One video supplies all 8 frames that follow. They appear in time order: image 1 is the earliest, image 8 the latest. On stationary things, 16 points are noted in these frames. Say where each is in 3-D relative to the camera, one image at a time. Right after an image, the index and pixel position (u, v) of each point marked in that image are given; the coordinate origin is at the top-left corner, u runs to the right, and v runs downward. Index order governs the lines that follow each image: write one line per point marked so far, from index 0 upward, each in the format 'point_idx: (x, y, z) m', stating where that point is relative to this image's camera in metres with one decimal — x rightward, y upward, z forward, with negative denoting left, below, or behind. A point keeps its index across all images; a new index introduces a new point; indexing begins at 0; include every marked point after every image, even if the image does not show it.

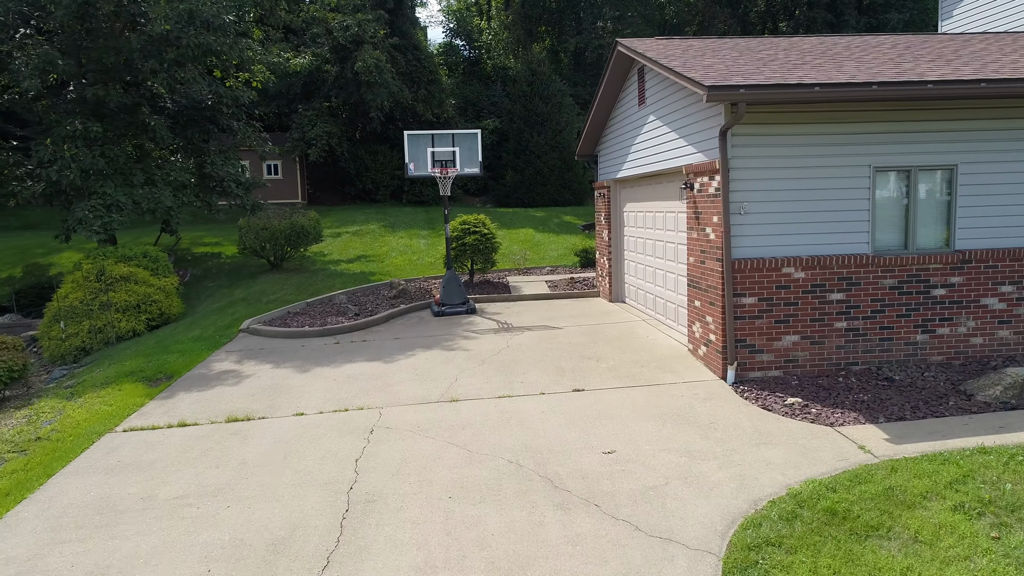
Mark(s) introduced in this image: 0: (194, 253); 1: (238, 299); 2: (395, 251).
0: (-7.3, +0.8, +16.6) m
1: (-4.6, -0.2, +12.2) m
2: (-2.7, +0.9, +16.6) m
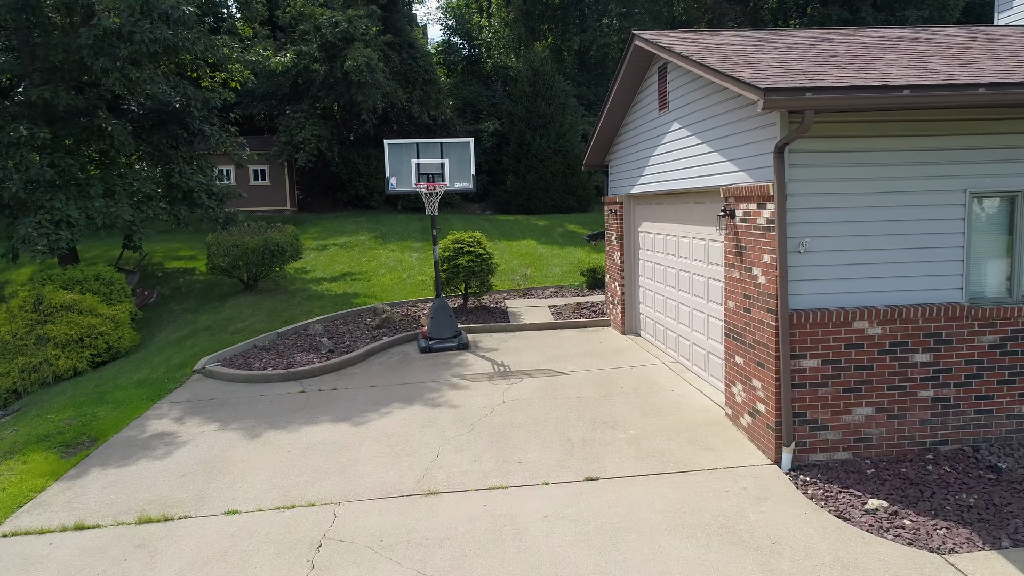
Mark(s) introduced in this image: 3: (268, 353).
0: (-7.3, +0.4, +15.2) m
1: (-4.6, -0.6, +10.8) m
2: (-2.7, +0.5, +15.2) m
3: (-3.1, -0.8, +9.3) m
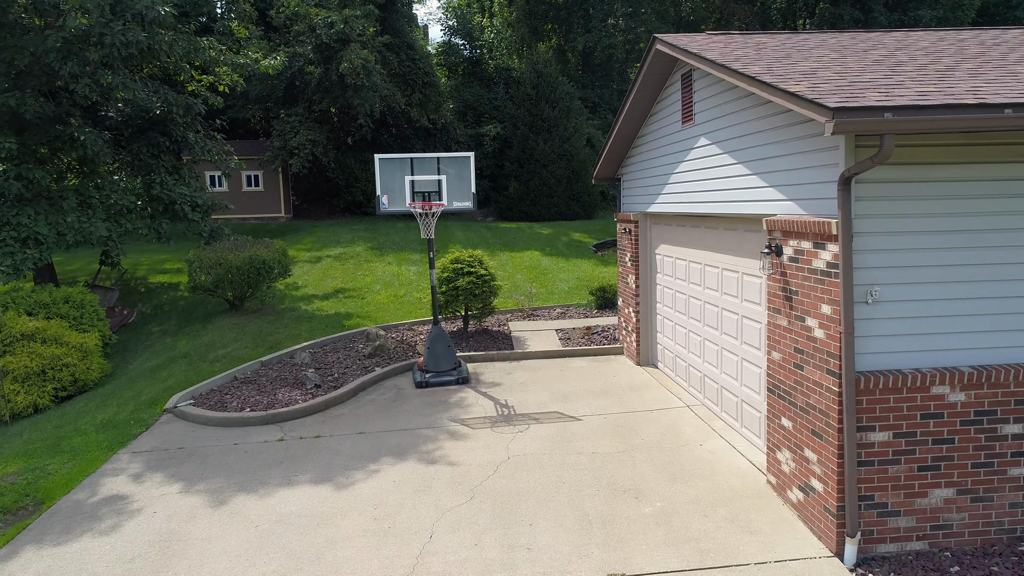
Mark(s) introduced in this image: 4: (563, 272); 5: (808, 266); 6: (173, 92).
0: (-7.3, +0.1, +14.3) m
1: (-4.6, -0.9, +10.0) m
2: (-2.7, +0.1, +14.3) m
3: (-3.1, -1.2, +8.4) m
4: (+1.1, +0.3, +15.4) m
5: (+1.8, +0.1, +4.4) m
6: (-6.0, +3.5, +12.9) m
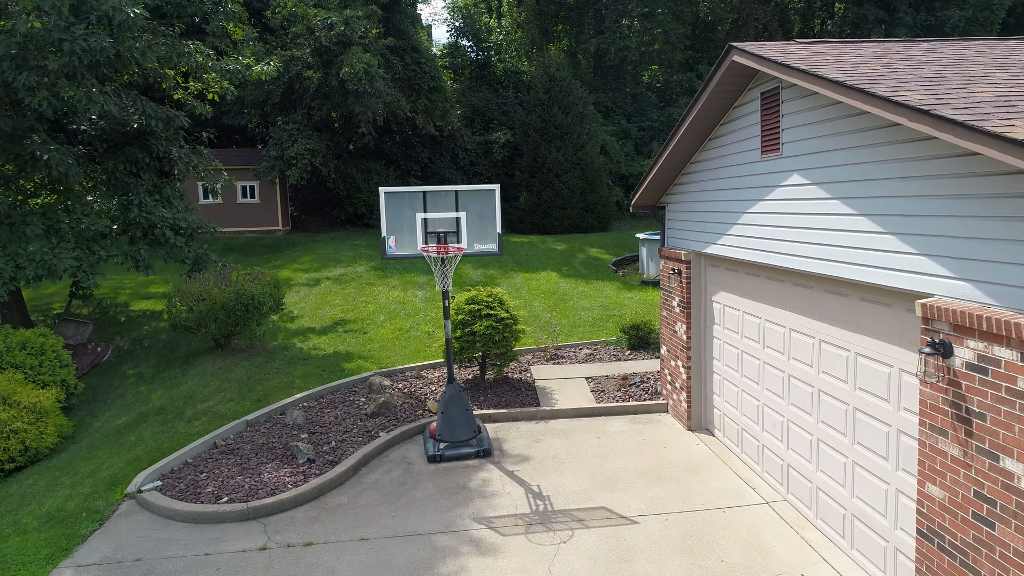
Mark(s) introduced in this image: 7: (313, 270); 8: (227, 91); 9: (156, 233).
0: (-6.9, -0.4, +13.0) m
1: (-4.3, -1.5, +8.7) m
2: (-2.3, -0.4, +13.0) m
3: (-2.8, -1.7, +7.1) m
4: (+1.4, -0.2, +14.0) m
5: (+2.1, -0.4, +3.0) m
6: (-5.7, +3.0, +11.5) m
7: (-4.5, +0.4, +16.3) m
8: (-5.2, +3.6, +13.2) m
9: (-5.6, +0.9, +11.3) m
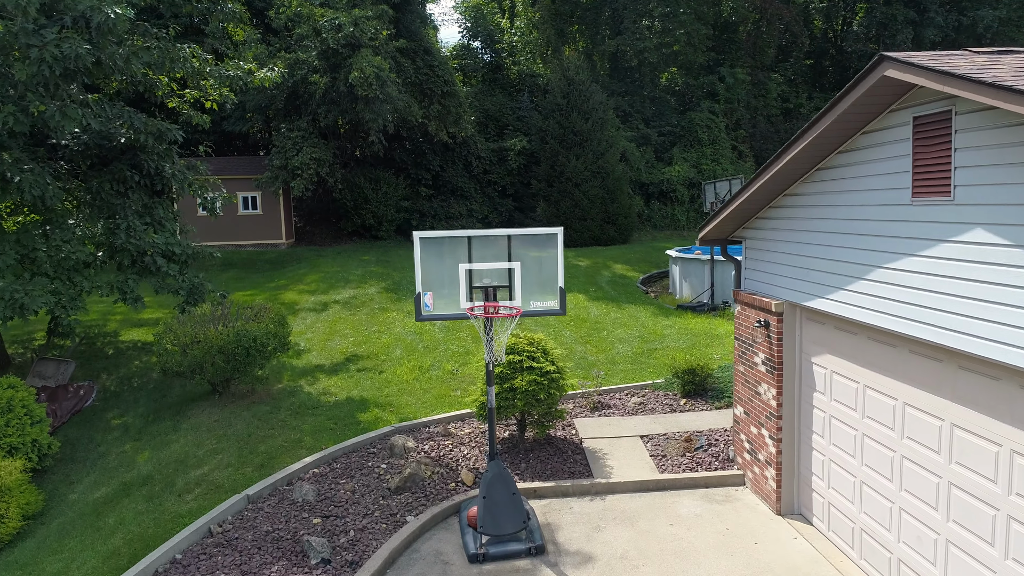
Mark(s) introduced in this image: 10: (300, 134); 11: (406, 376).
0: (-6.5, -0.9, +11.7) m
1: (-3.8, -1.9, +7.4) m
2: (-1.9, -0.9, +11.7) m
3: (-2.3, -2.2, +5.8) m
4: (+1.9, -0.7, +12.7) m
5: (+2.6, -0.9, +1.8) m
6: (-5.2, +2.5, +10.3) m
7: (-4.0, -0.1, +15.0) m
8: (-4.7, +3.1, +12.0) m
9: (-5.1, +0.4, +10.0) m
10: (-5.5, +4.0, +18.8) m
11: (-1.5, -1.3, +10.2) m
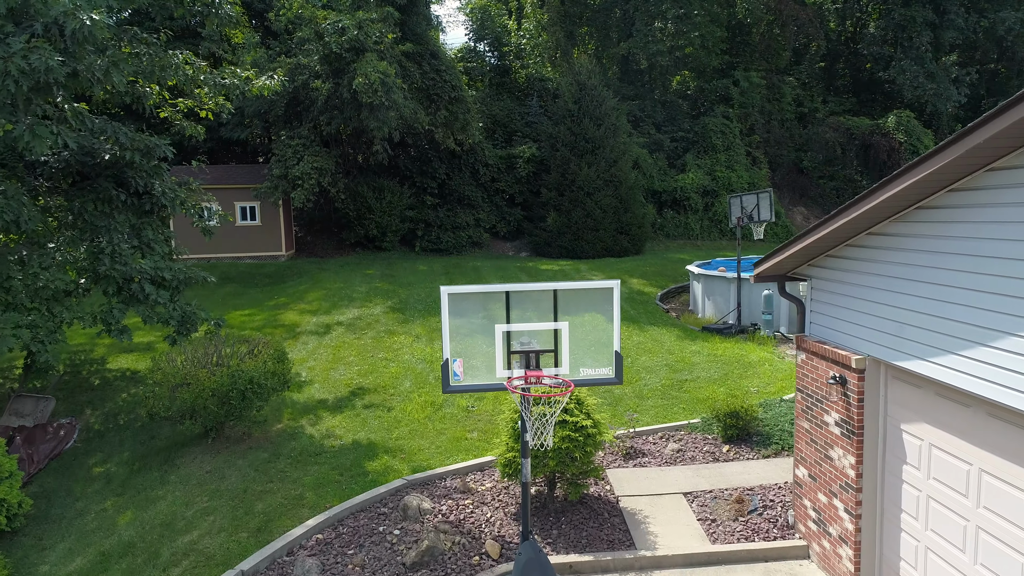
0: (-6.2, -1.3, +10.9) m
1: (-3.5, -2.3, +6.5) m
2: (-1.6, -1.3, +10.9) m
3: (-2.0, -2.6, +5.0) m
4: (+2.2, -1.1, +11.9) m
5: (+2.8, -1.3, +0.9) m
6: (-5.0, +2.1, +9.4) m
7: (-3.7, -0.4, +14.2) m
8: (-4.4, +2.8, +11.1) m
9: (-4.8, 0.0, +9.2) m
10: (-5.2, +3.6, +17.9) m
11: (-1.2, -1.6, +9.4) m
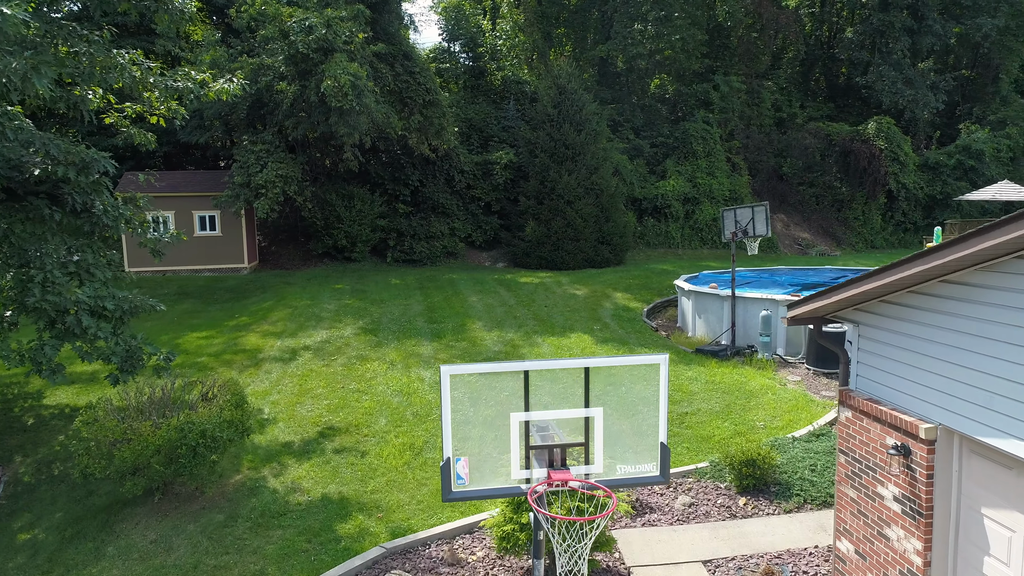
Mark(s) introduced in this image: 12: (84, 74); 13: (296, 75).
0: (-6.4, -1.7, +9.7) m
1: (-3.5, -2.7, +5.4) m
2: (-1.8, -1.6, +9.9) m
3: (-2.0, -2.9, +3.9) m
4: (+1.9, -1.4, +11.0) m
5: (+3.1, -1.6, +0.1) m
6: (-5.1, +1.7, +8.3) m
7: (-4.1, -0.8, +13.1) m
8: (-4.7, +2.4, +10.0) m
9: (-4.9, -0.4, +8.0) m
10: (-5.7, +3.3, +16.7) m
11: (-1.4, -2.0, +8.4) m
12: (-4.9, +2.4, +8.2) m
13: (-4.8, +4.8, +16.0) m
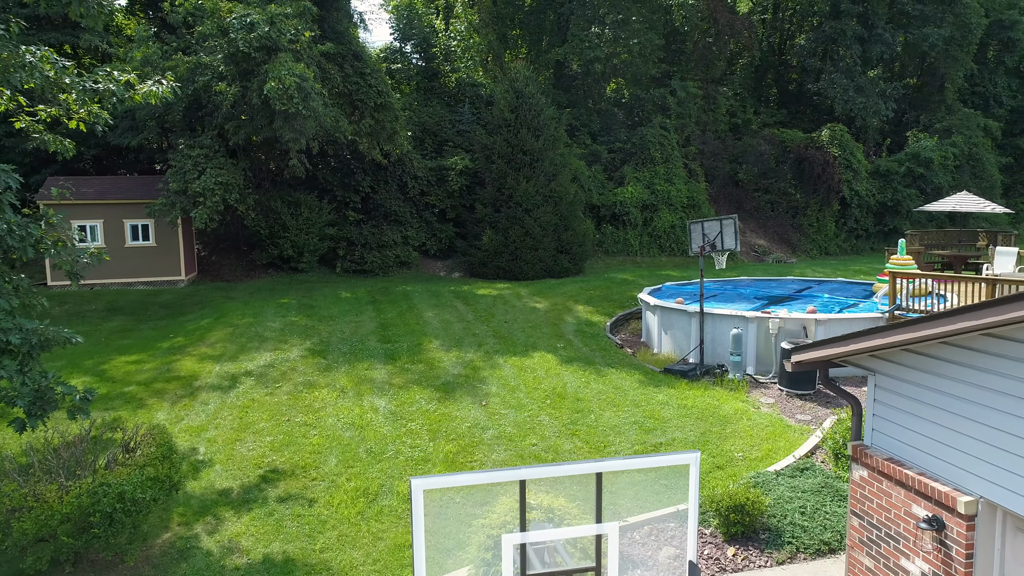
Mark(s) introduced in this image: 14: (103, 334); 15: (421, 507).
0: (-6.8, -2.0, +8.5) m
1: (-3.7, -3.0, +4.4) m
2: (-2.2, -1.9, +9.0) m
3: (-2.0, -3.2, +3.0) m
4: (+1.4, -1.7, +10.4) m
5: (+3.3, -1.9, -0.4) m
6: (-5.5, +1.4, +7.2) m
7: (-4.7, -1.1, +12.0) m
8: (-5.1, +2.1, +8.9) m
9: (-5.3, -0.7, +6.9) m
10: (-6.7, +2.9, +15.6) m
11: (-1.7, -2.3, +7.5) m
12: (-5.2, +2.1, +7.1) m
13: (-5.7, +4.4, +14.9) m
14: (-7.4, -0.9, +13.1) m
15: (-0.4, -0.8, +3.0) m
